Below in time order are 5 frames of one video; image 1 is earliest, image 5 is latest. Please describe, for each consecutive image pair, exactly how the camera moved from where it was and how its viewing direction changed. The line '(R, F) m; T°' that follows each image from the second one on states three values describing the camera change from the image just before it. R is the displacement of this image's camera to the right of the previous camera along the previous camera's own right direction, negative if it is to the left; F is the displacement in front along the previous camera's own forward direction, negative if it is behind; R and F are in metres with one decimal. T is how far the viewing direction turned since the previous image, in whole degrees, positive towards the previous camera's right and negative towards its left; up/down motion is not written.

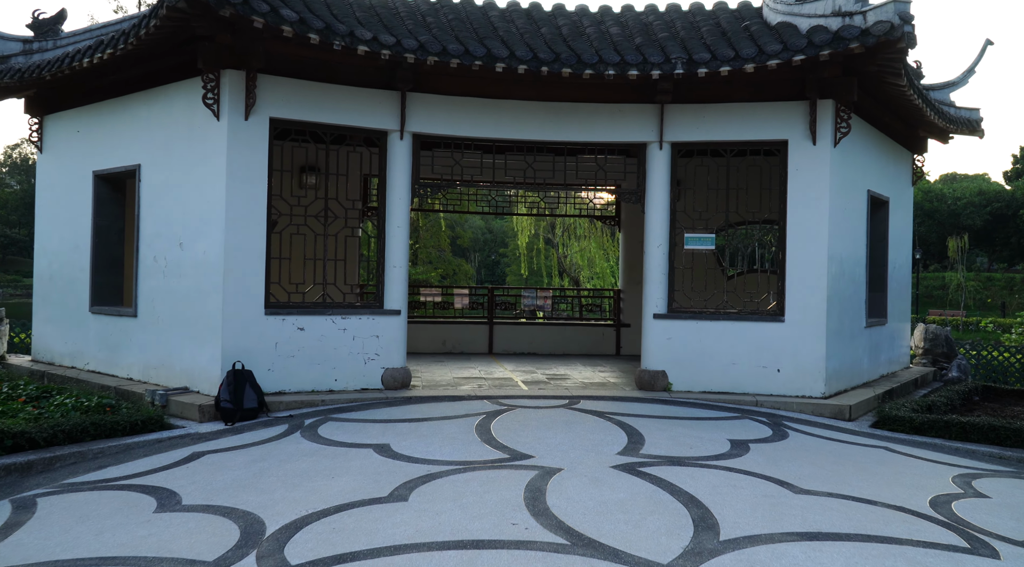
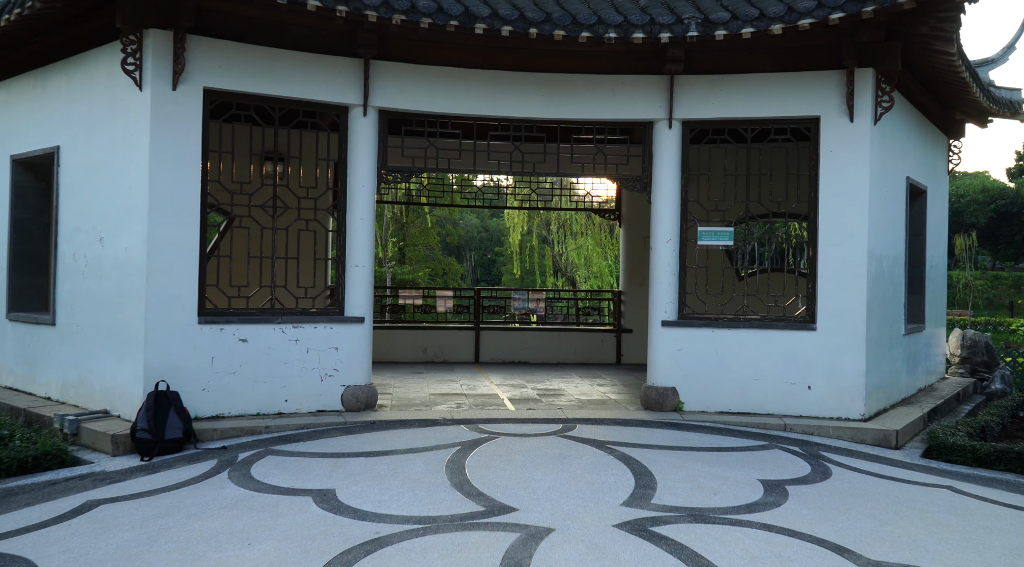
(+0.1, +1.4) m; 0°
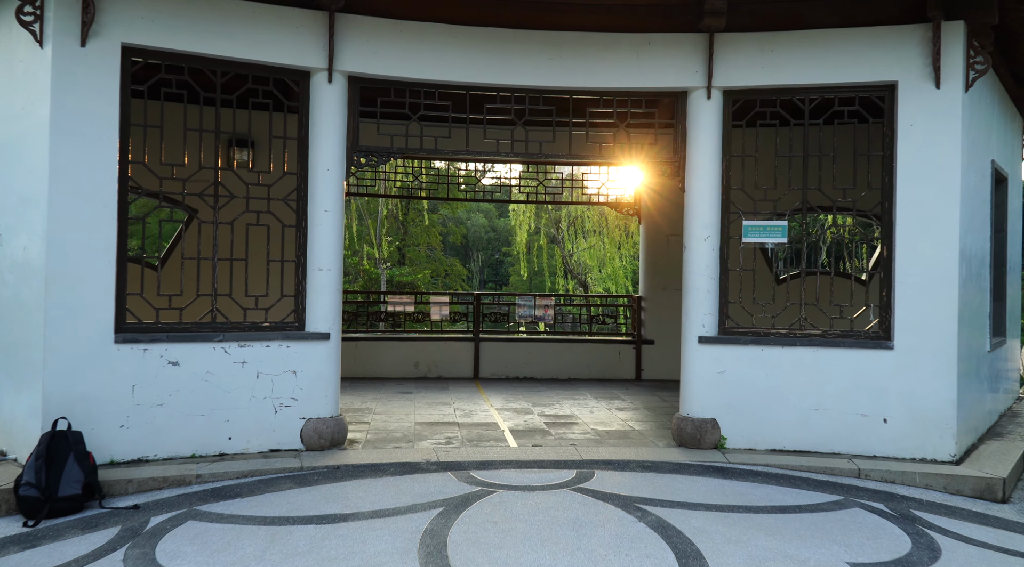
(+0.1, +1.5) m; -1°
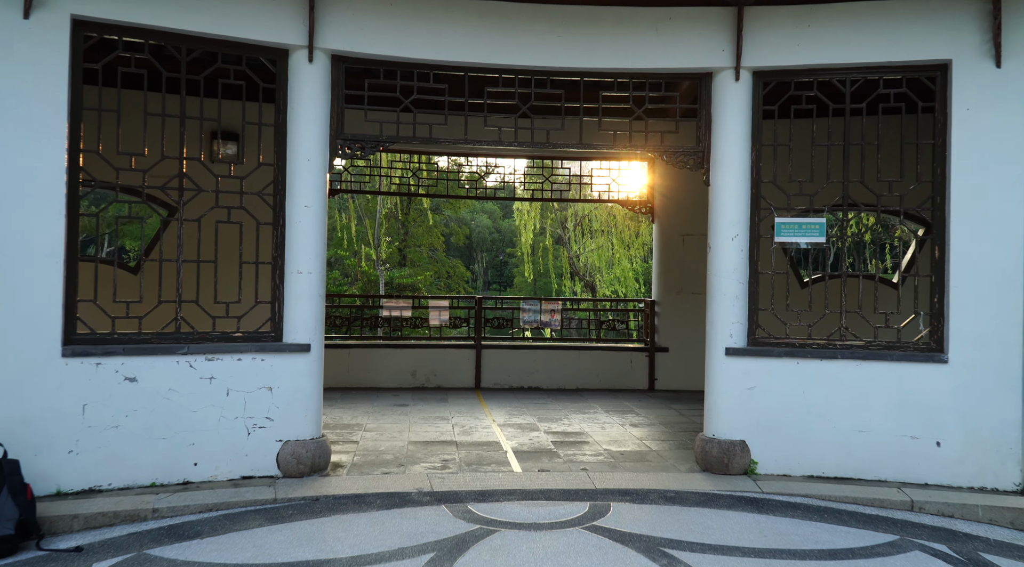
(0.0, +0.7) m; 0°
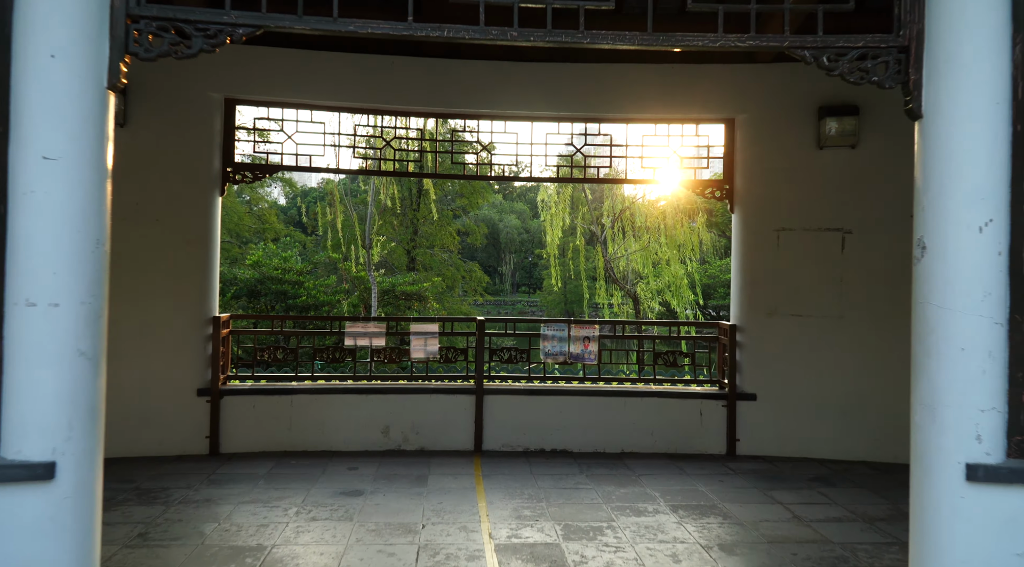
(+0.1, +3.0) m; -2°
